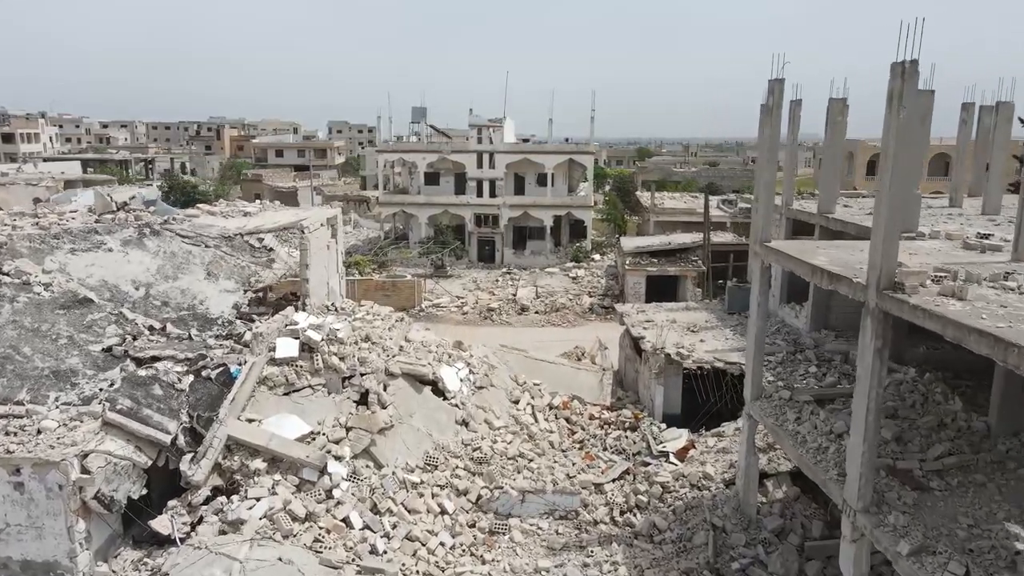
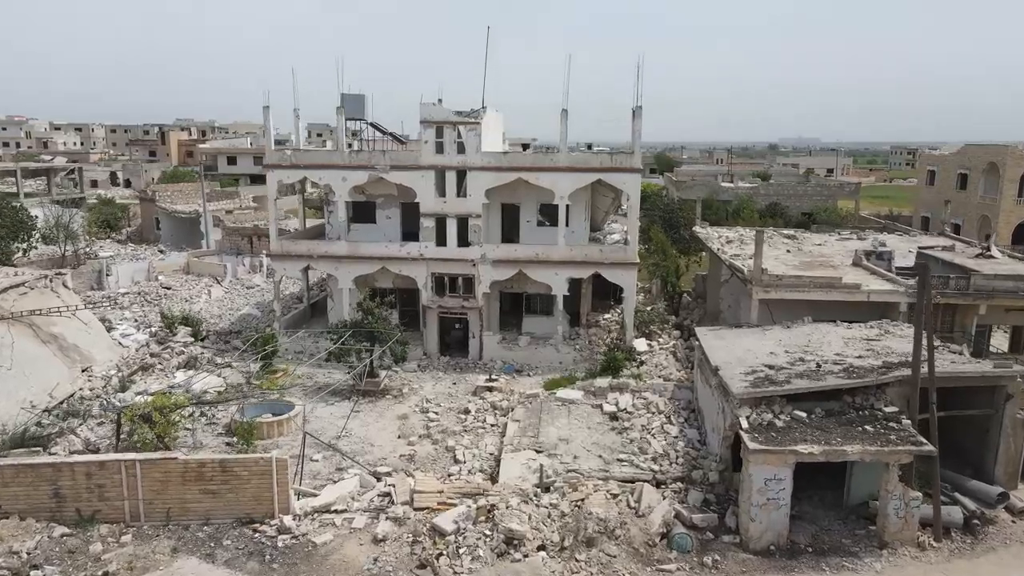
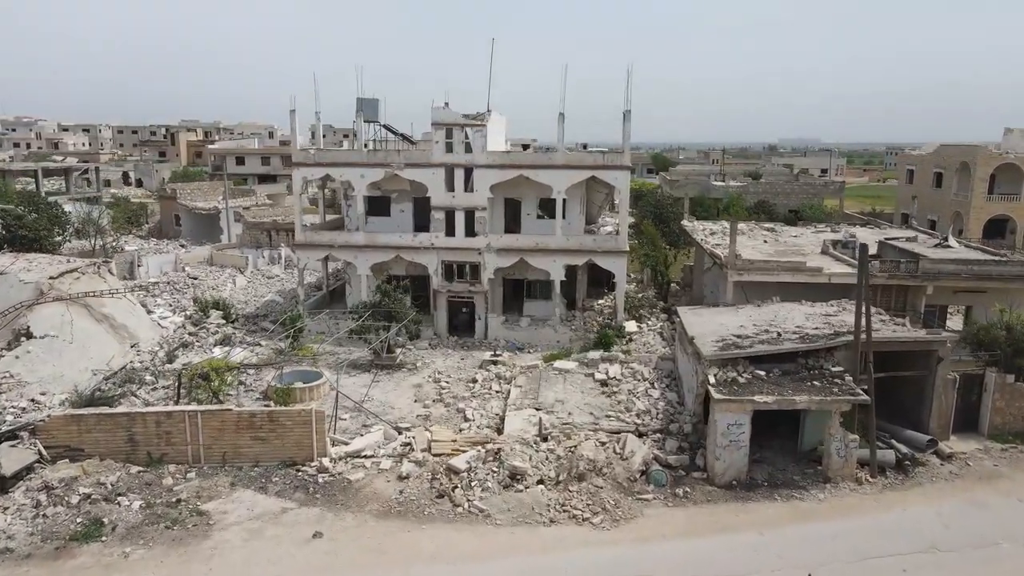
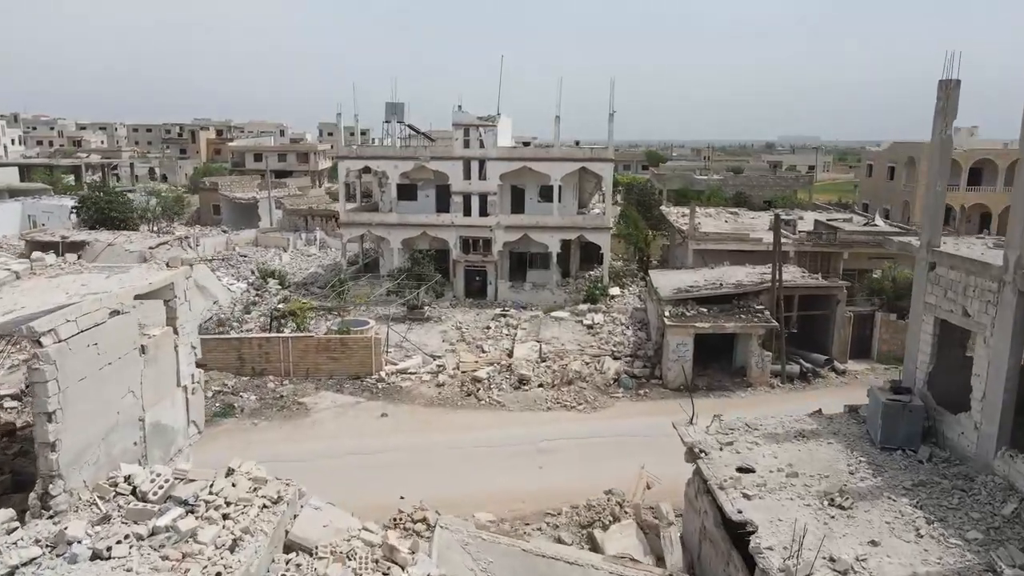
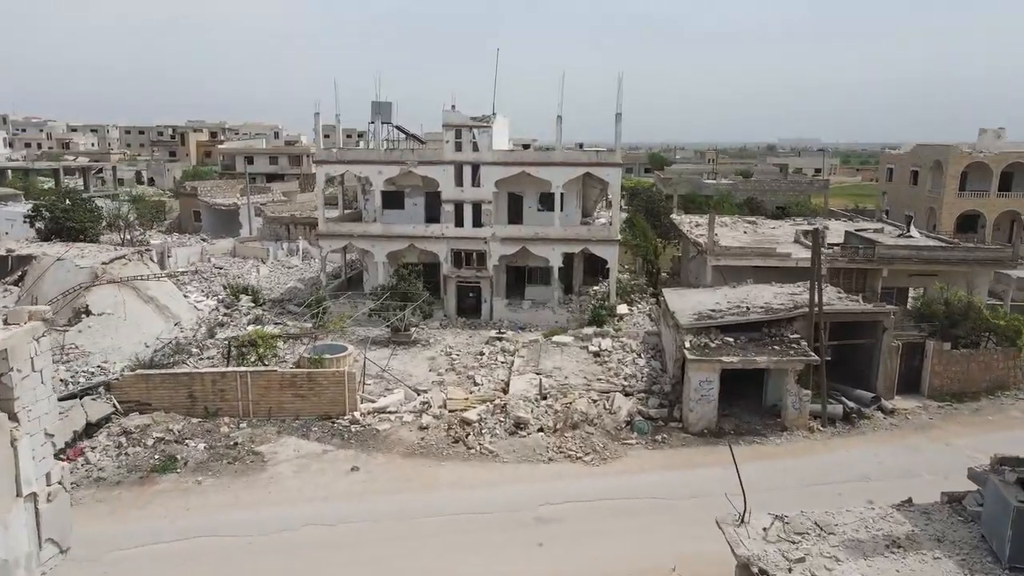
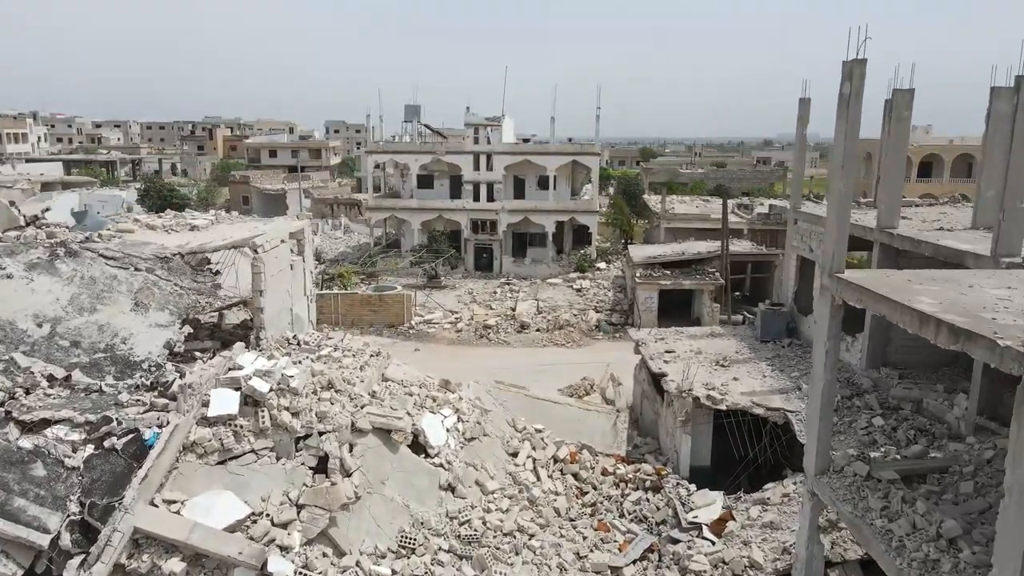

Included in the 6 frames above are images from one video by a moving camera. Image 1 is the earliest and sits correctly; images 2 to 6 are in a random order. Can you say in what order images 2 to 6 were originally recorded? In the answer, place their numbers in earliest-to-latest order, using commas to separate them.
6, 4, 5, 3, 2
